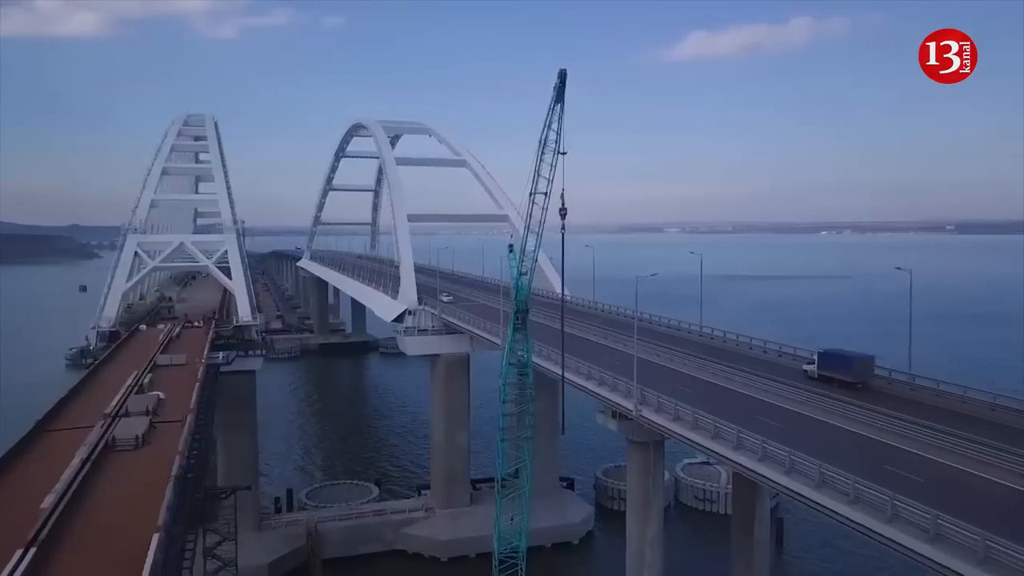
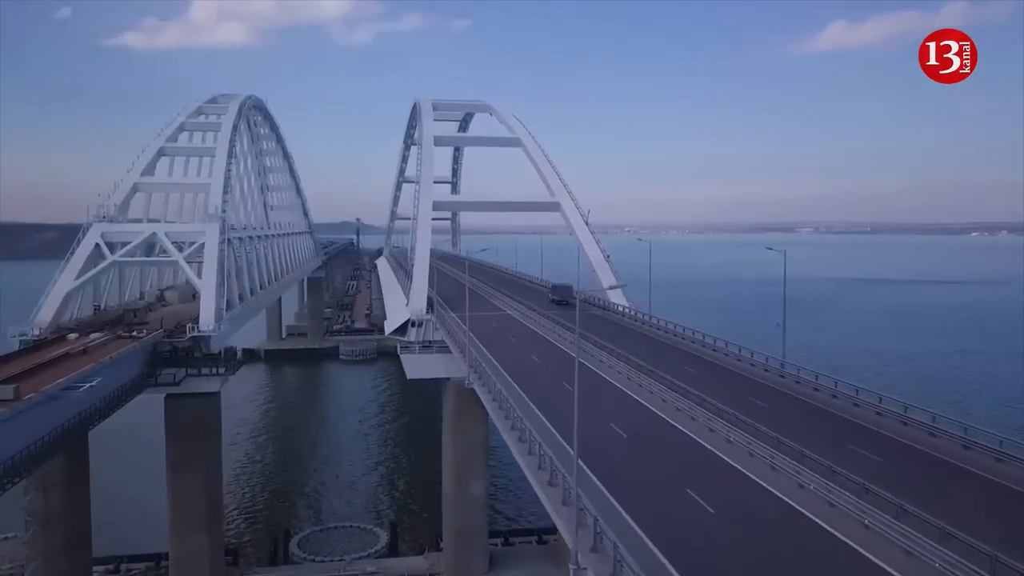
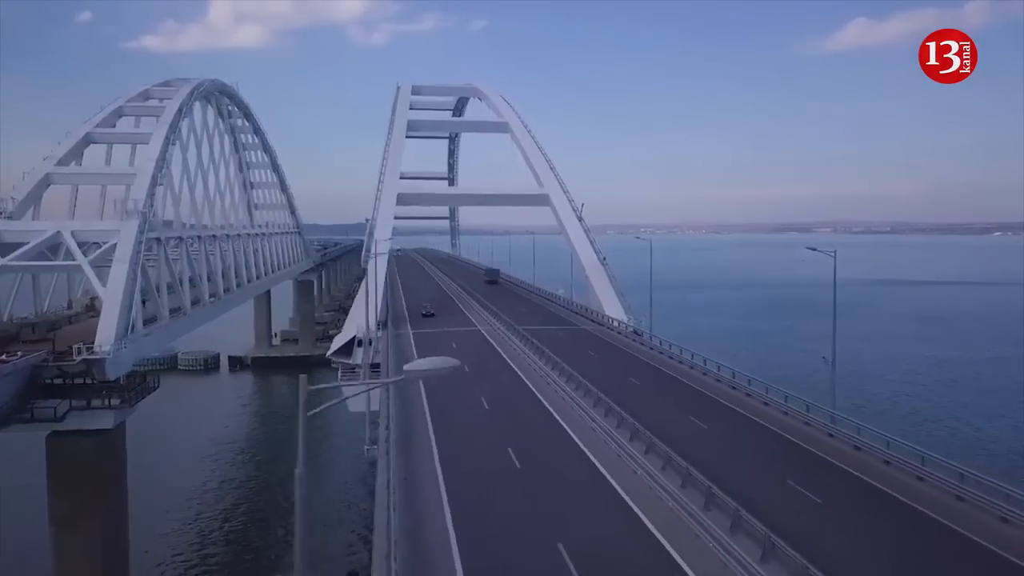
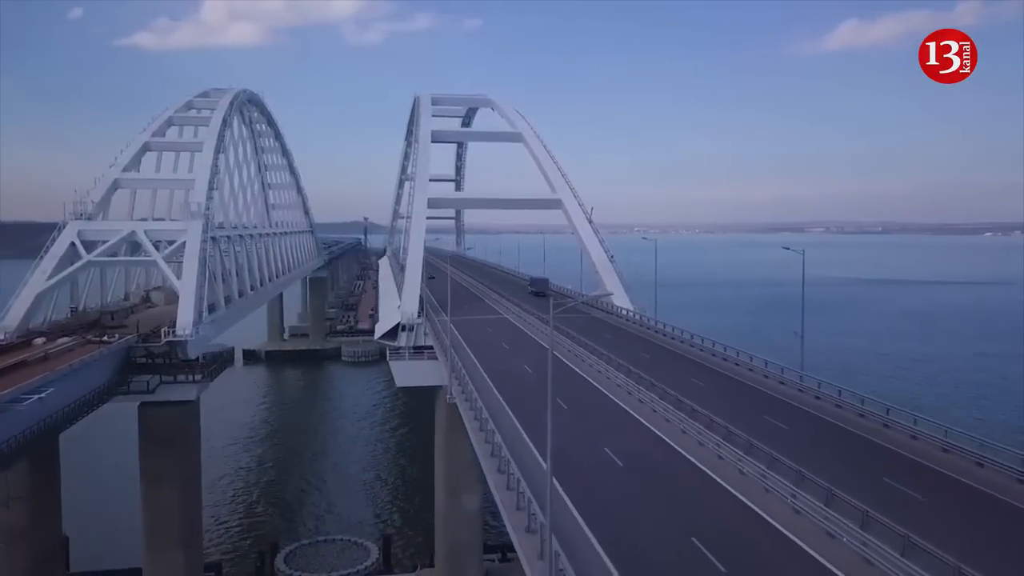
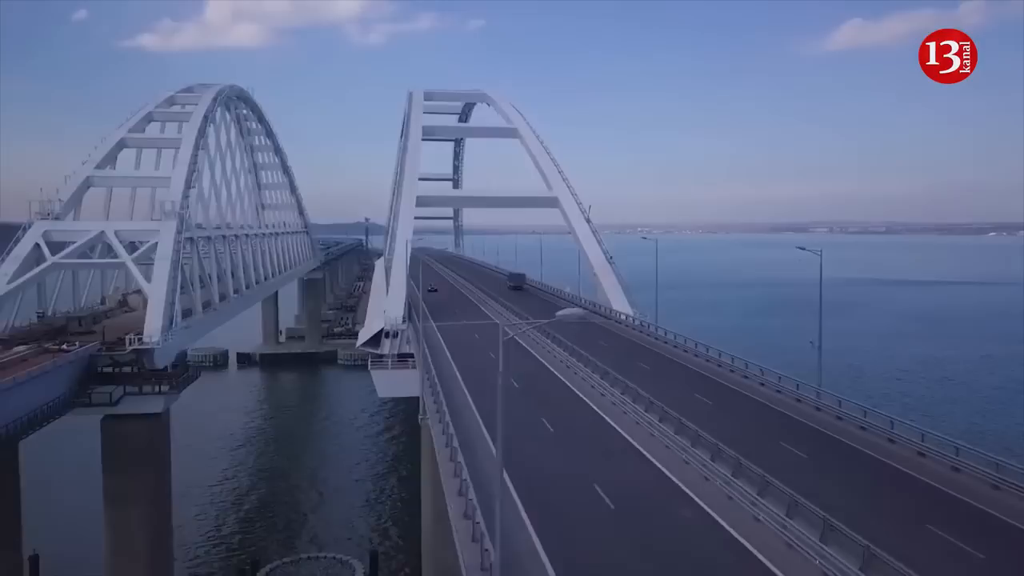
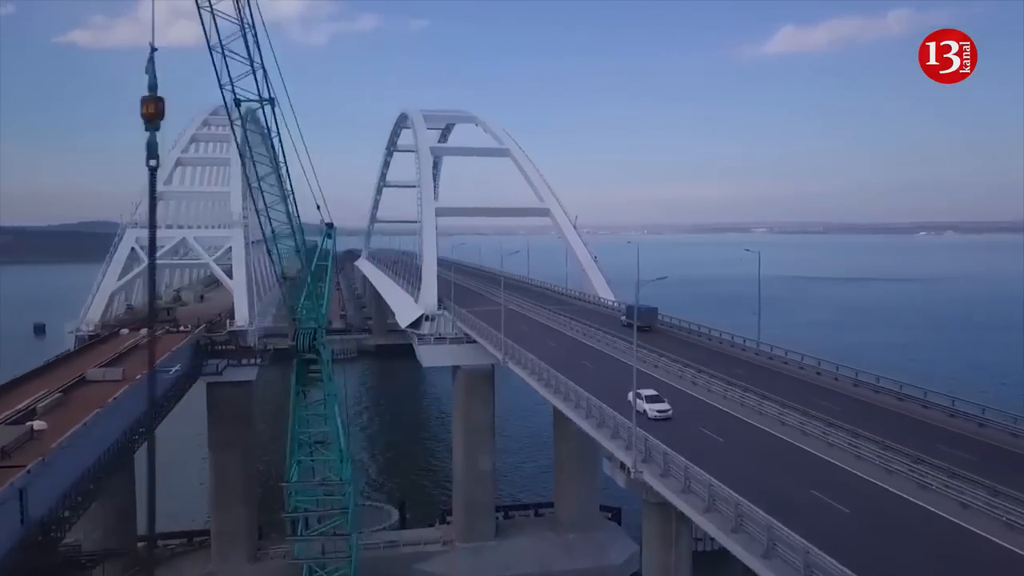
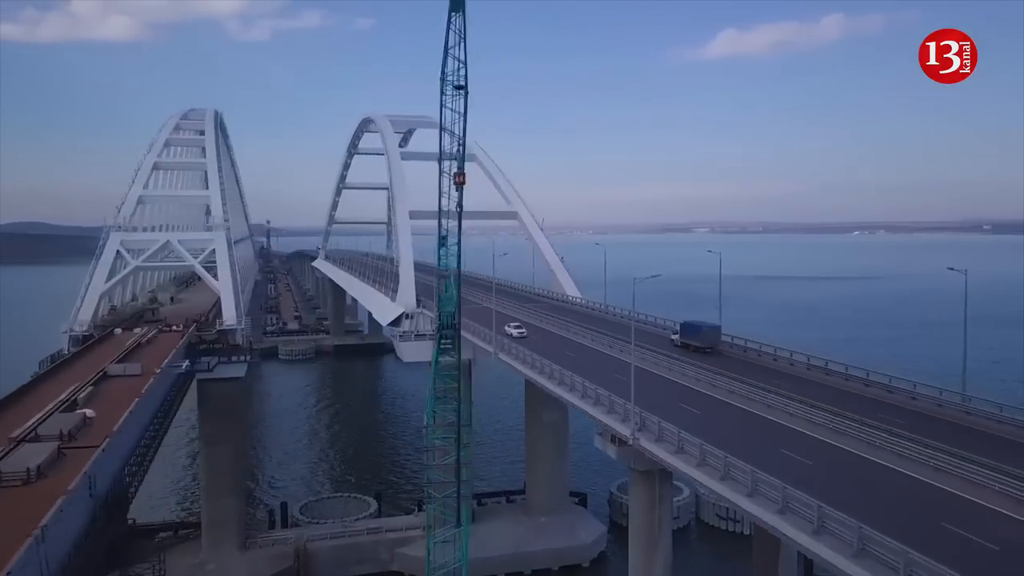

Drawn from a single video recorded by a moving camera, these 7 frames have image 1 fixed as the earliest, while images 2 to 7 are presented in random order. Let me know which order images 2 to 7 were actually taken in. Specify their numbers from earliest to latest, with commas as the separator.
7, 6, 2, 4, 5, 3
